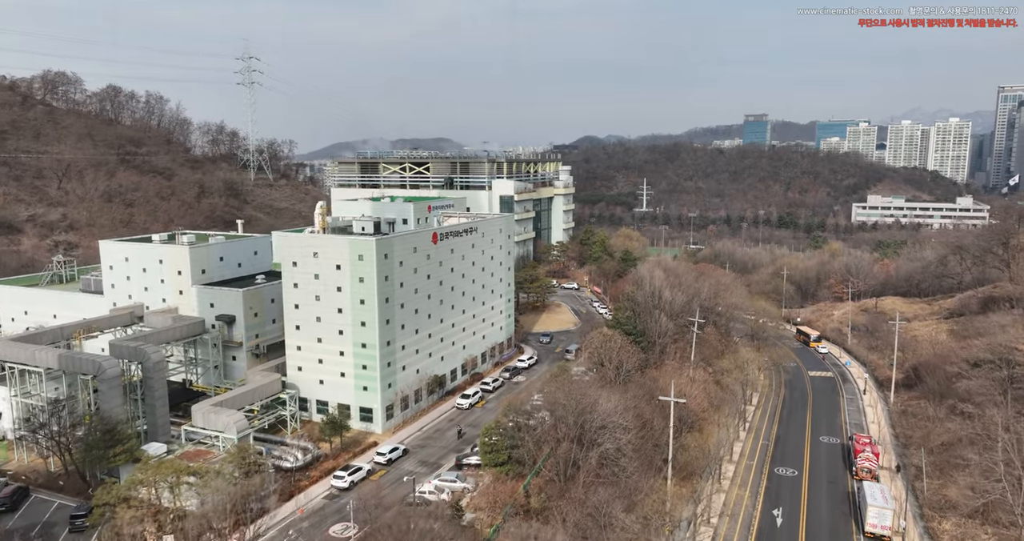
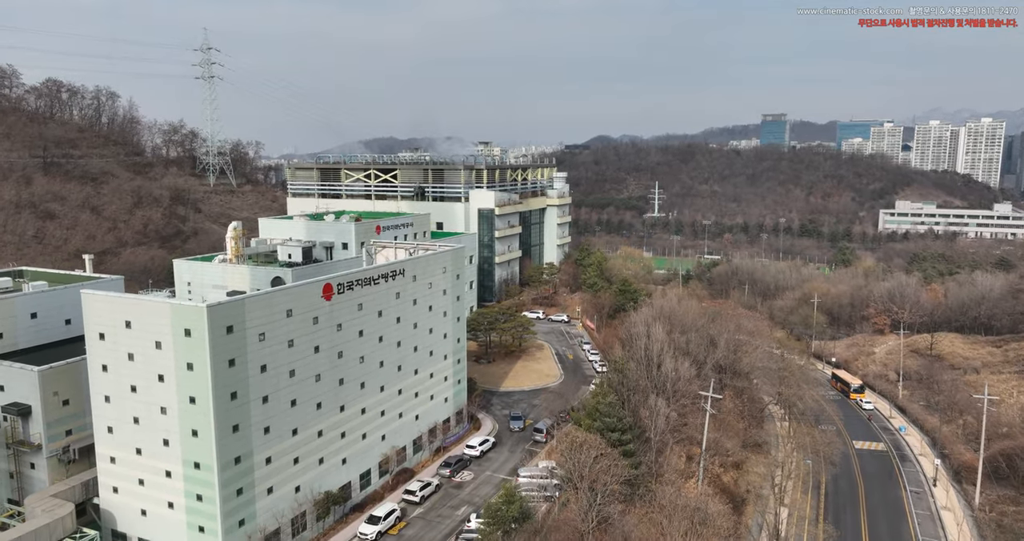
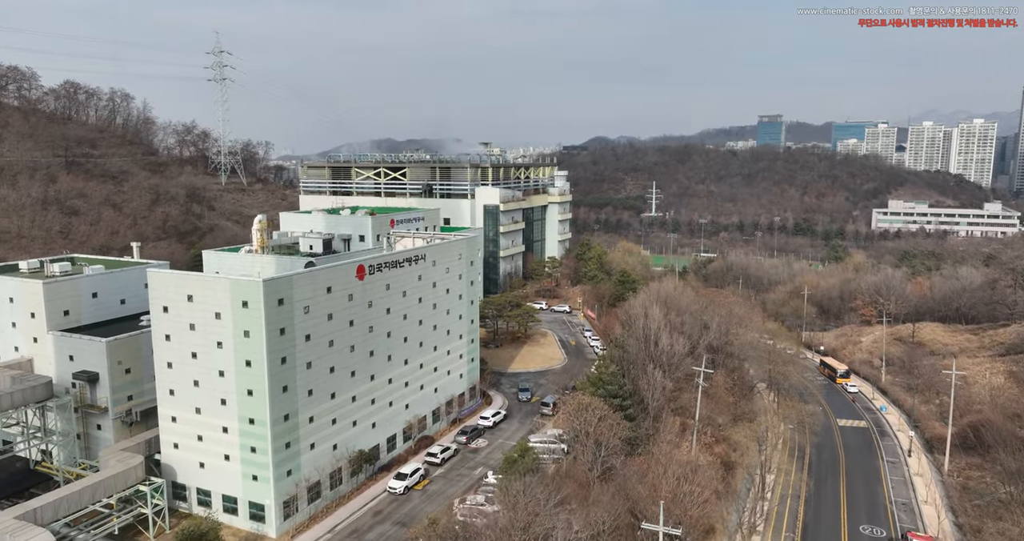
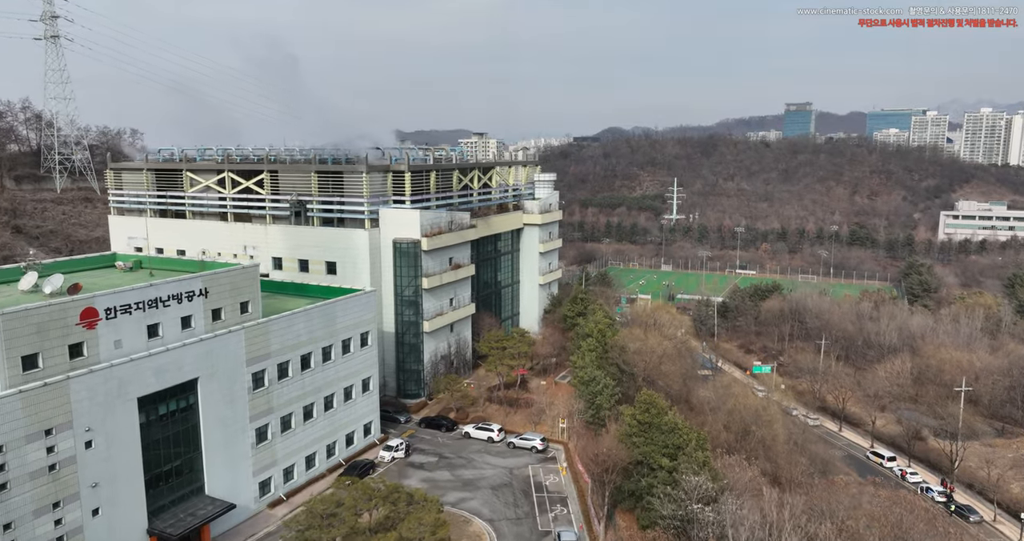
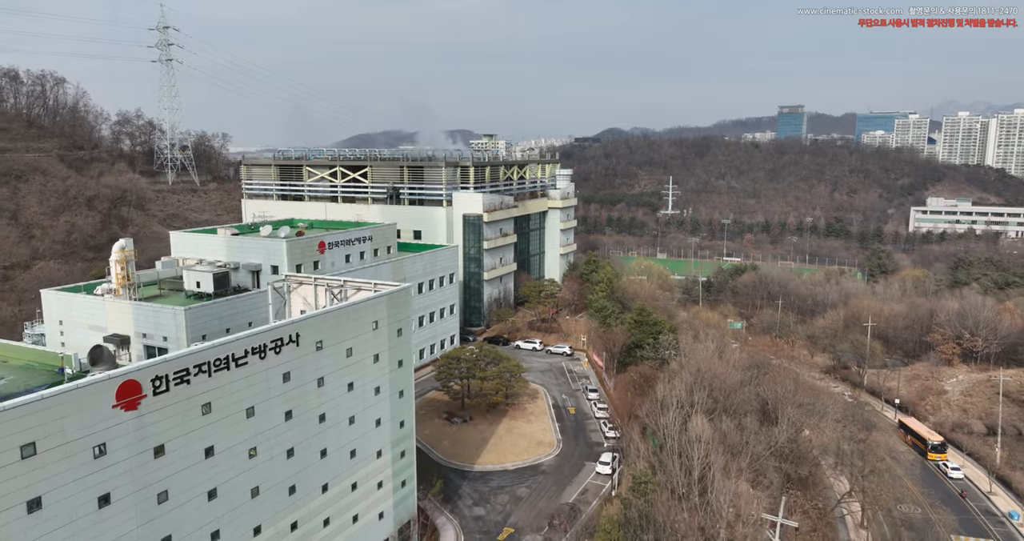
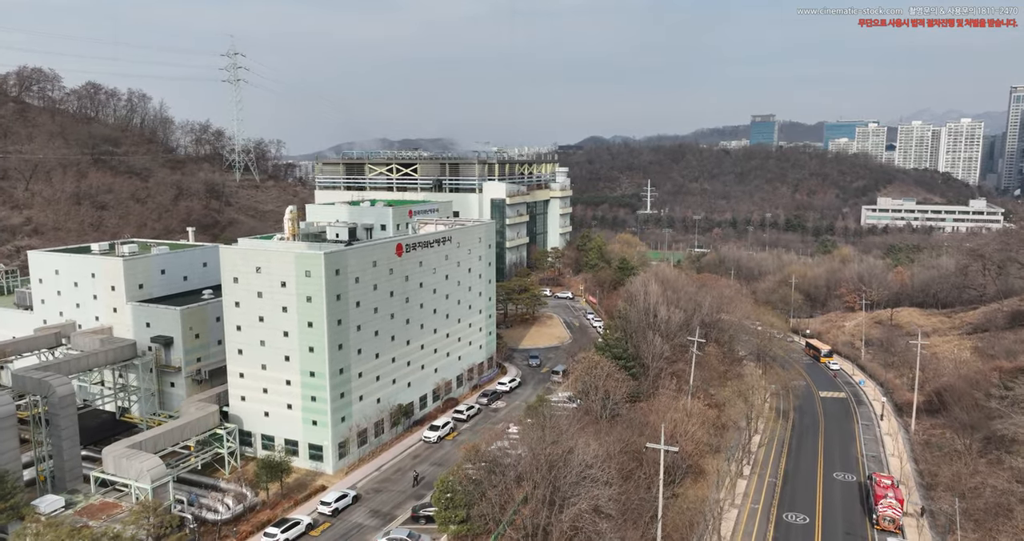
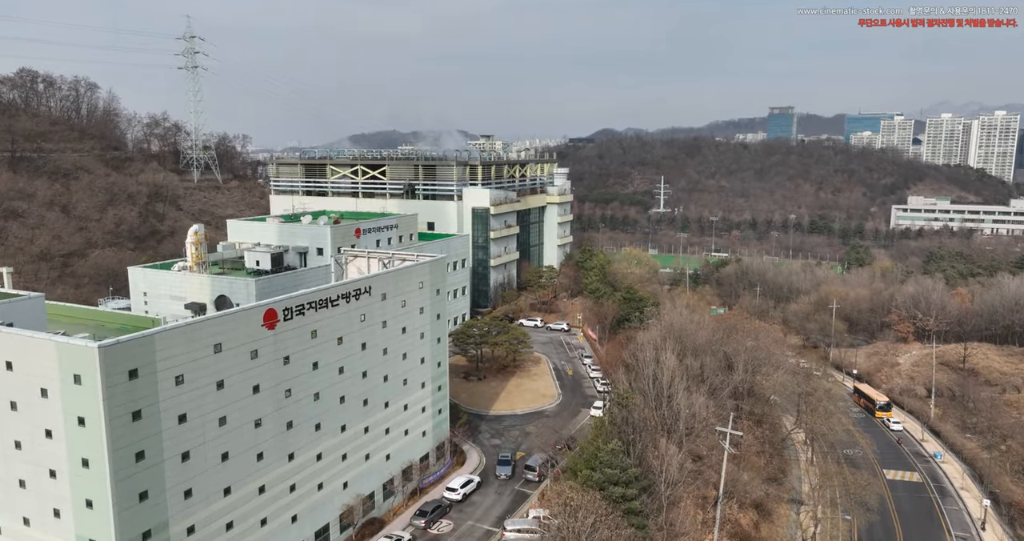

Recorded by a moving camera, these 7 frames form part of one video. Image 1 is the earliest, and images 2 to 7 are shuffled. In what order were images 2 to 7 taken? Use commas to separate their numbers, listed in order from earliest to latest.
6, 3, 2, 7, 5, 4
